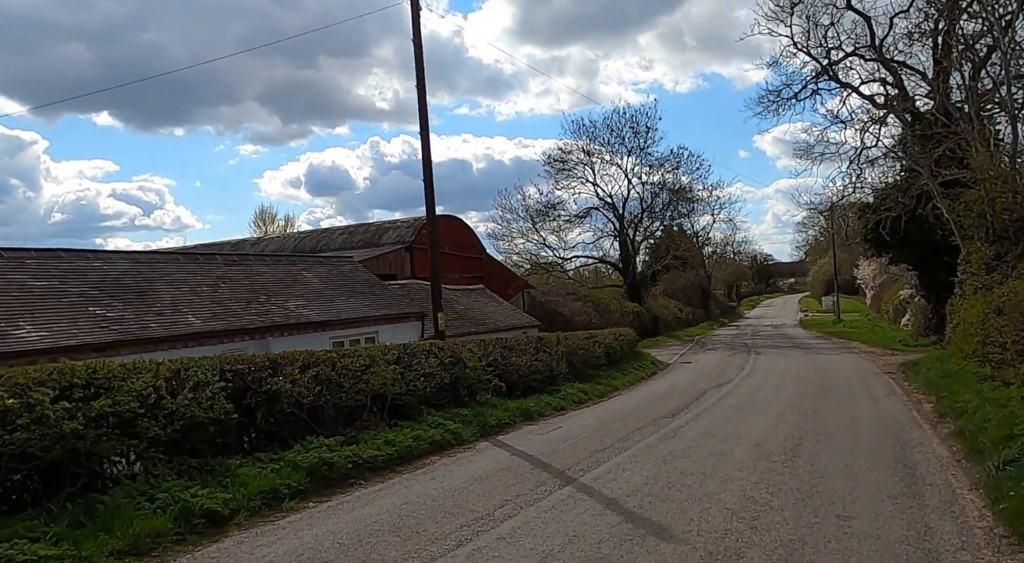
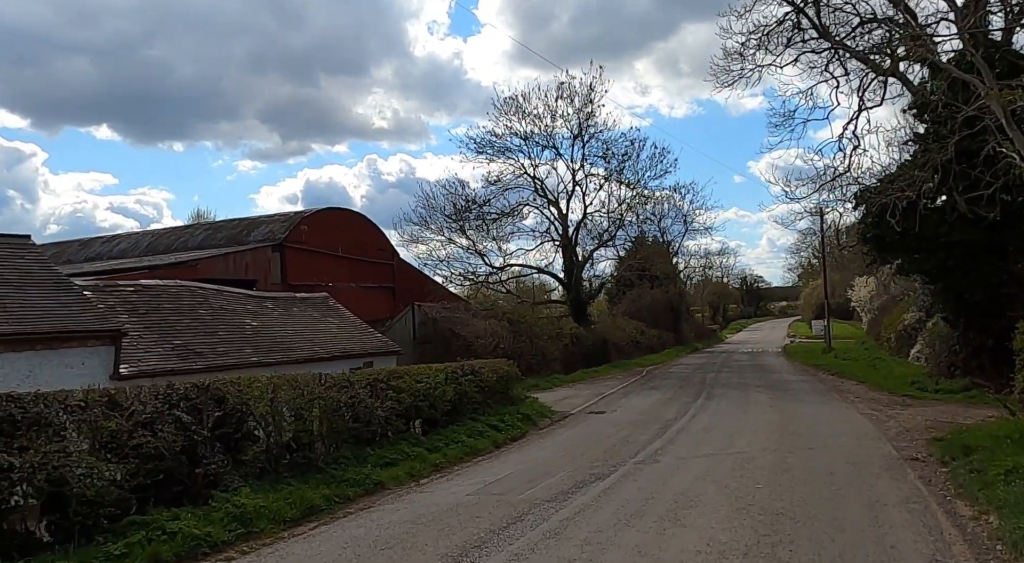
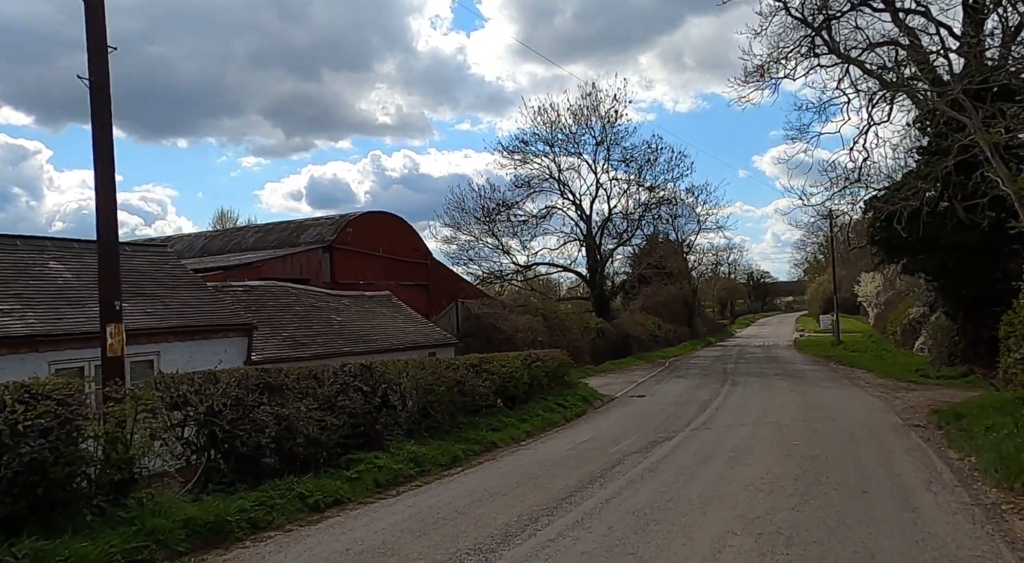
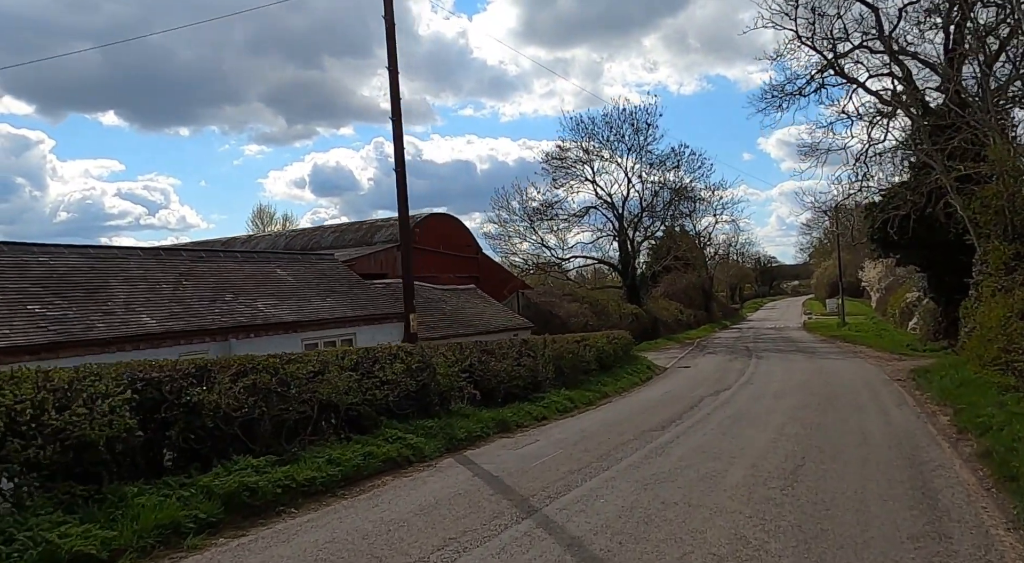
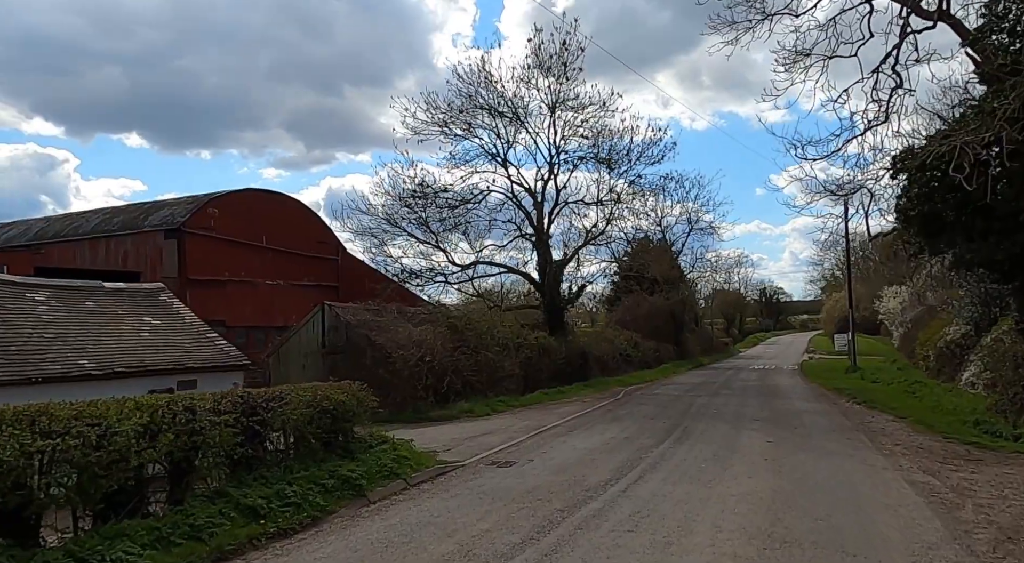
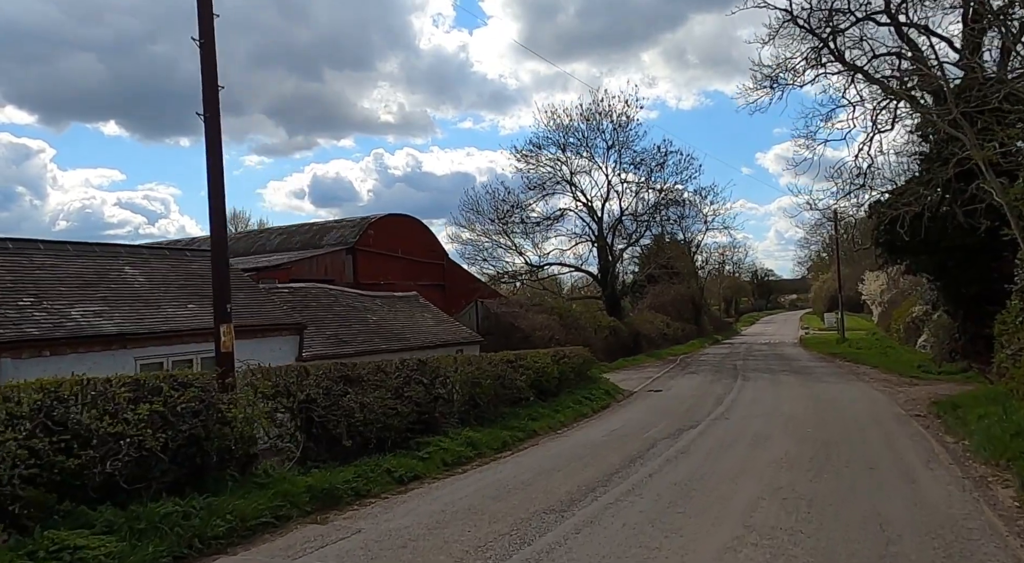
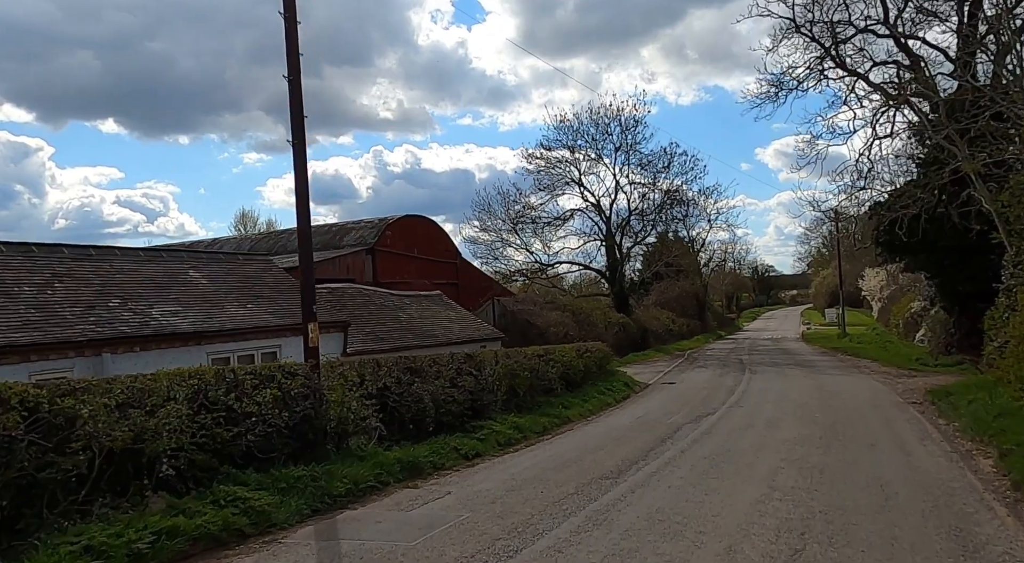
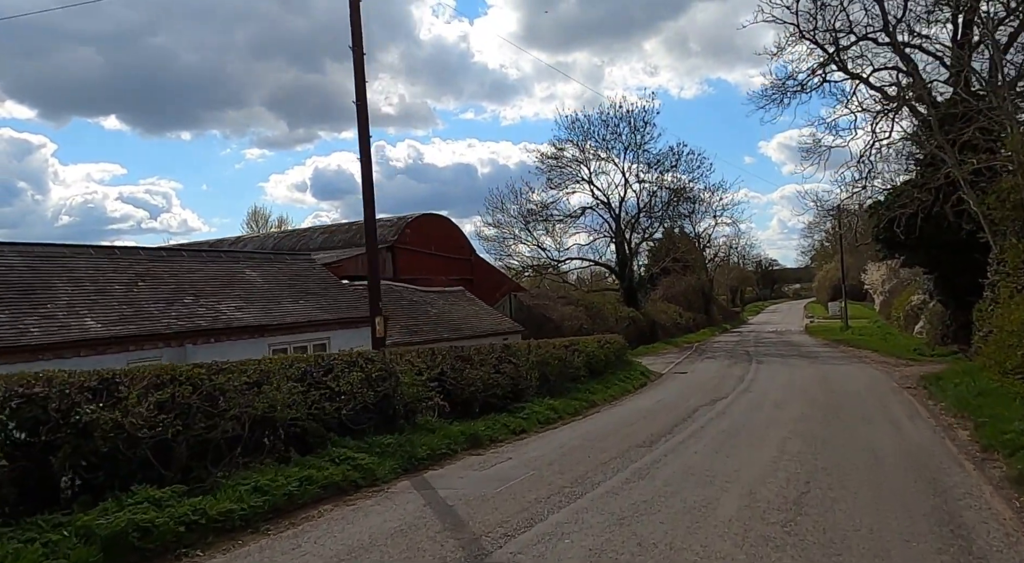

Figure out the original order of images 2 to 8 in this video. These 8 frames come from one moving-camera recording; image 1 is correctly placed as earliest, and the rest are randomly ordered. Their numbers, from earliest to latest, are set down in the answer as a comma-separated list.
4, 8, 7, 6, 3, 2, 5
